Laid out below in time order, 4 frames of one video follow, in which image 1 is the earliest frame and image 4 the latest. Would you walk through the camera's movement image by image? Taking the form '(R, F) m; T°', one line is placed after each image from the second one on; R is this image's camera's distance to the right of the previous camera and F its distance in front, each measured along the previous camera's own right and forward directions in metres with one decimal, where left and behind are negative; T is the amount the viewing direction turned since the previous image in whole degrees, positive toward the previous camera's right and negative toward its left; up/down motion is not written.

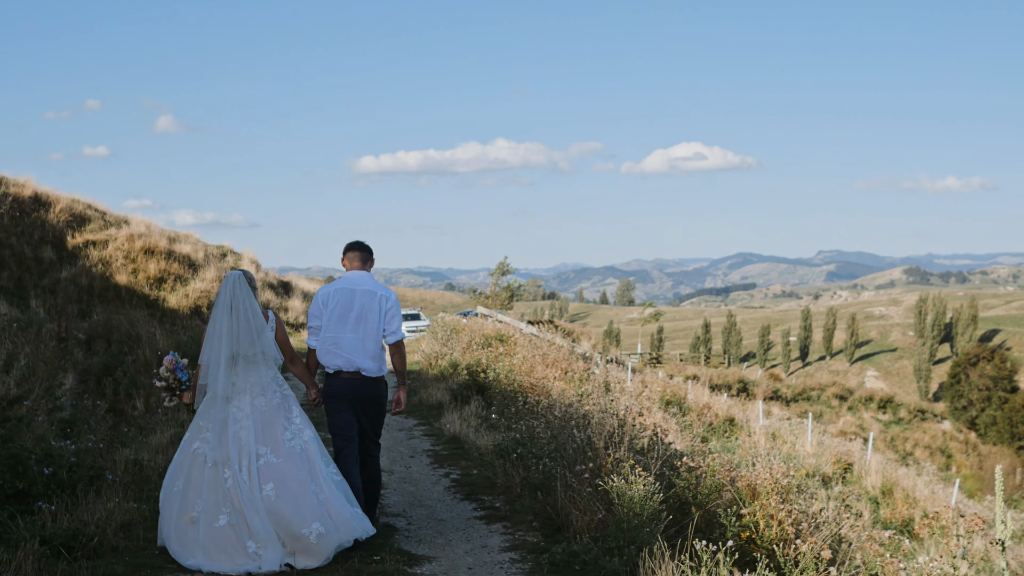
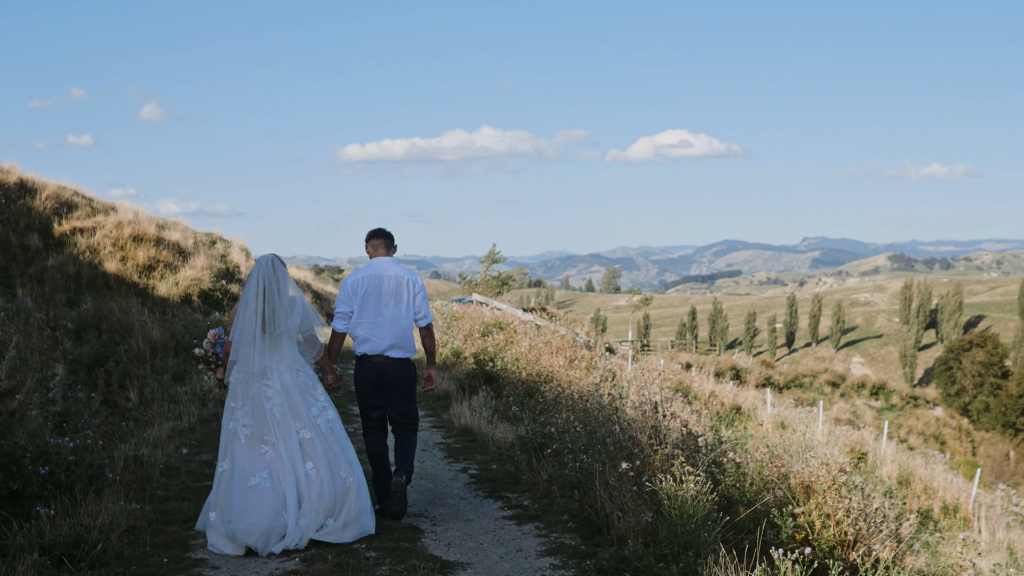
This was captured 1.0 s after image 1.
(-0.4, +0.4) m; +1°
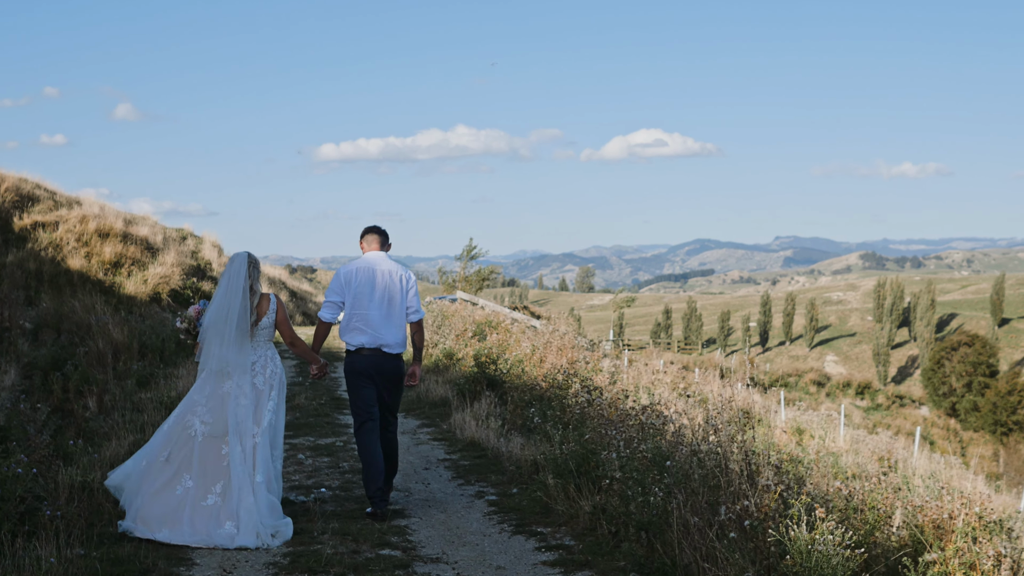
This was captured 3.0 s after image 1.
(-0.4, +1.3) m; +2°
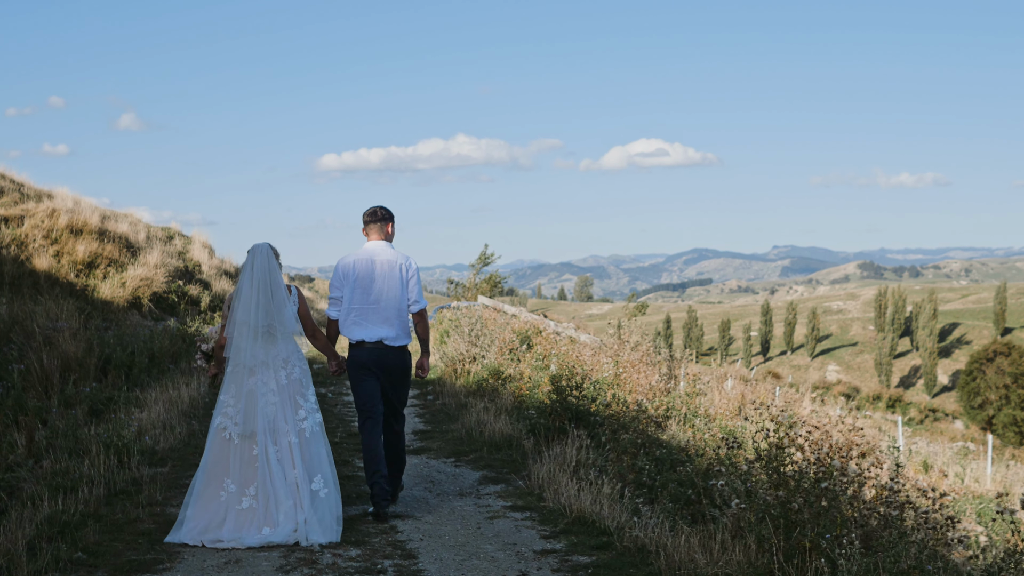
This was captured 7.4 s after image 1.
(-1.0, +3.3) m; 0°
